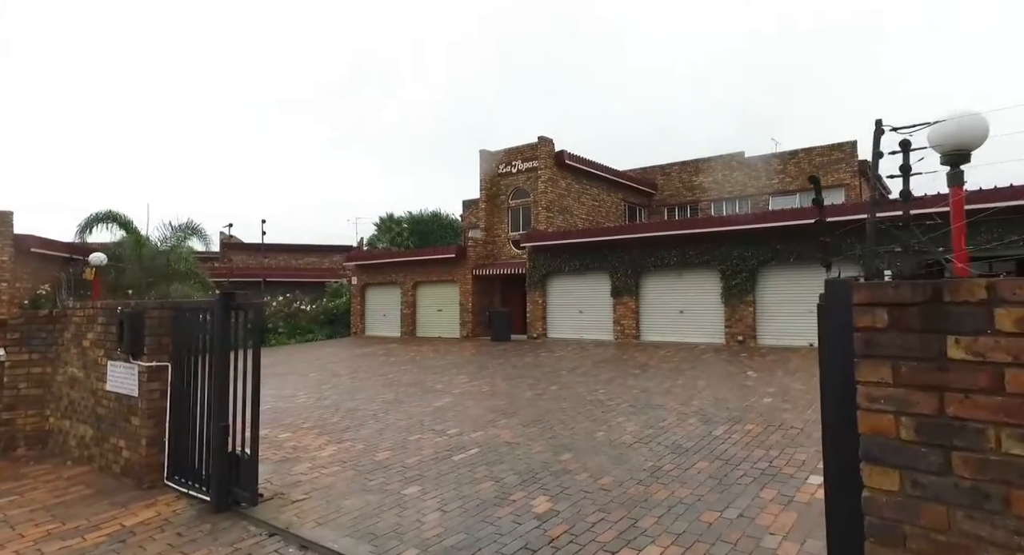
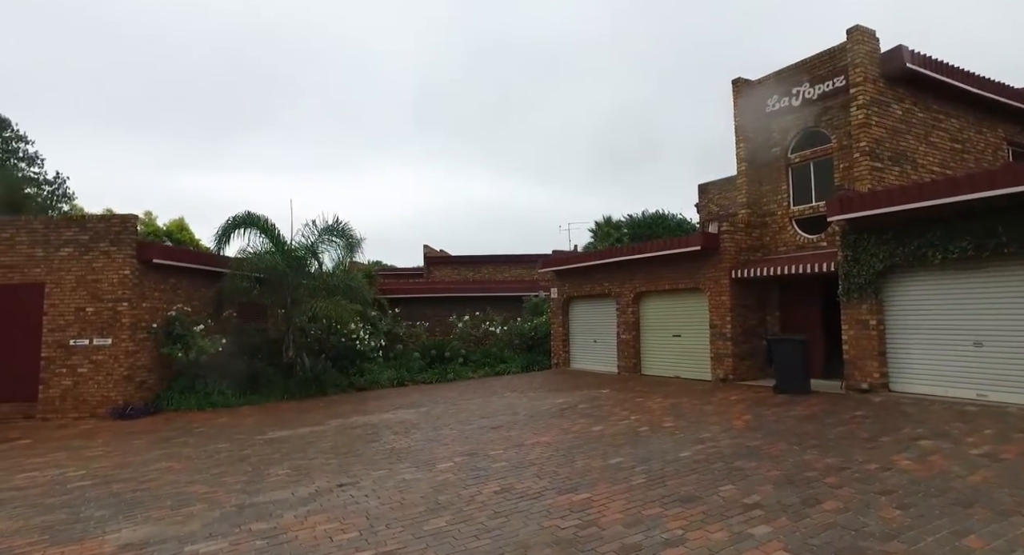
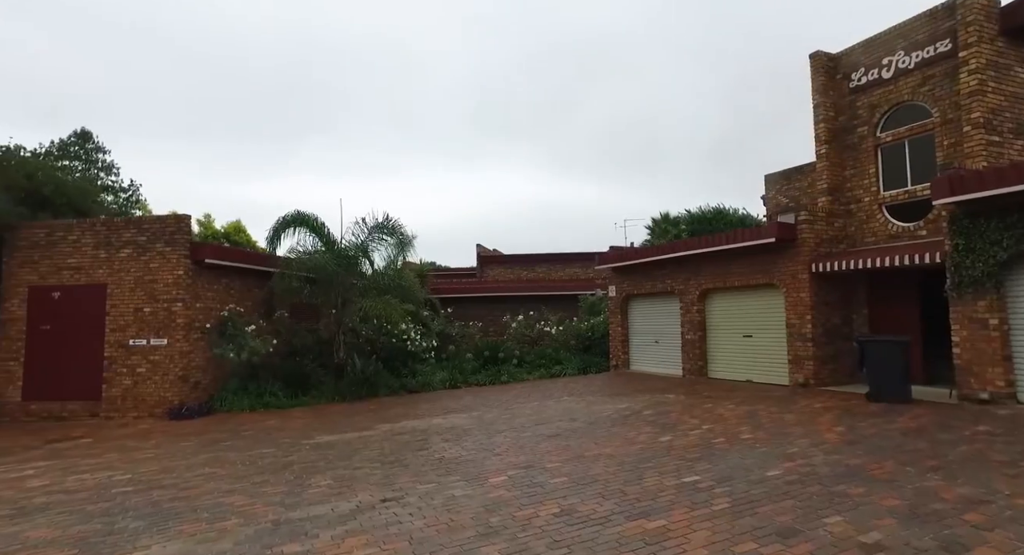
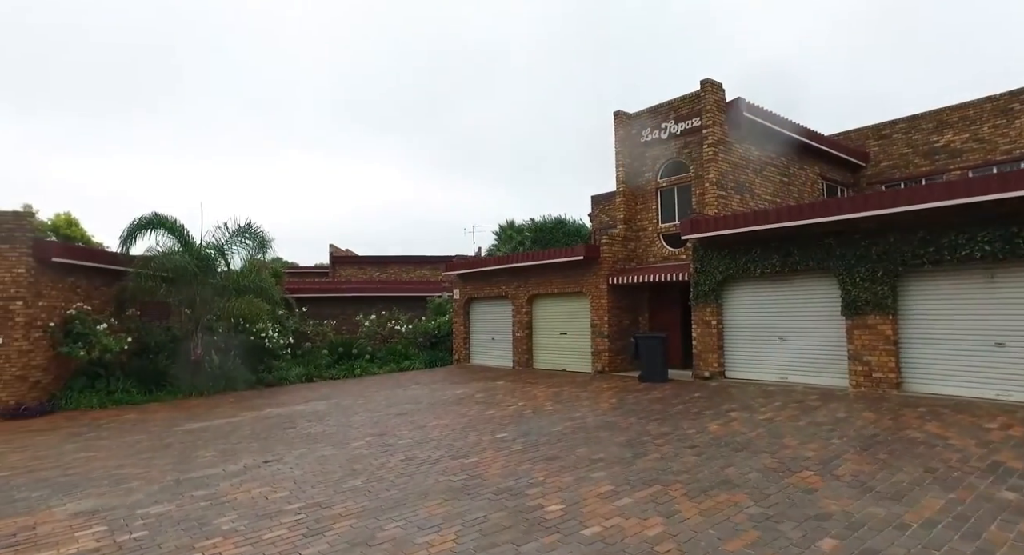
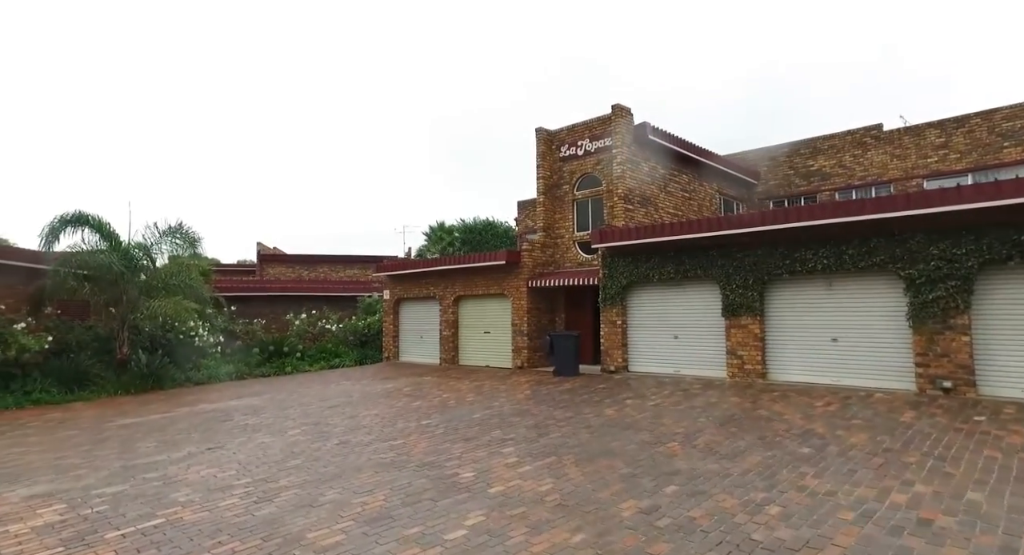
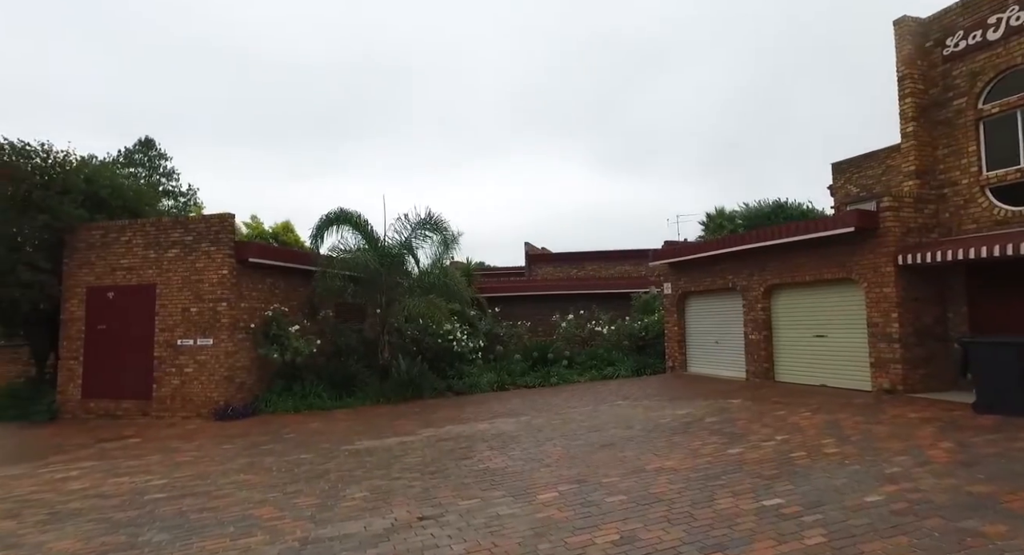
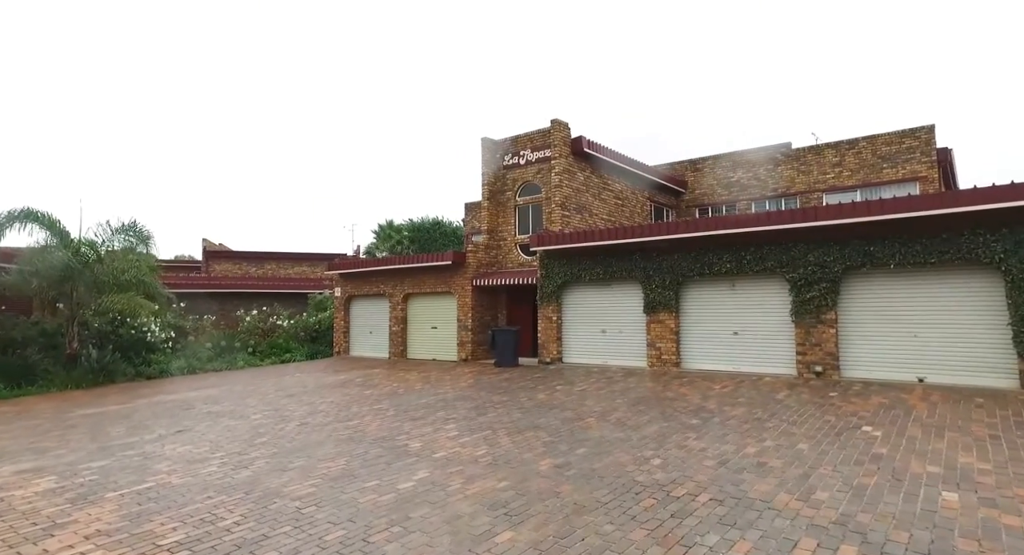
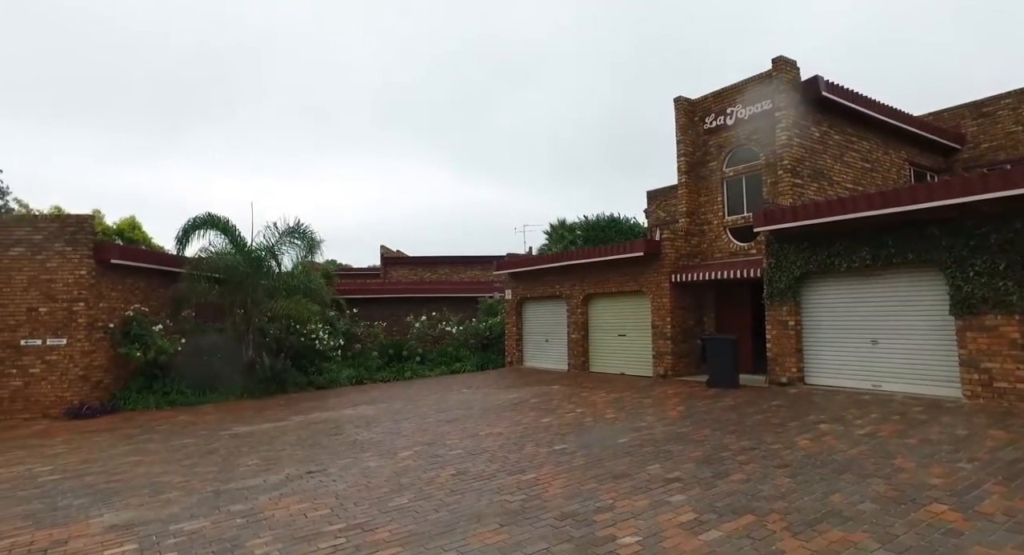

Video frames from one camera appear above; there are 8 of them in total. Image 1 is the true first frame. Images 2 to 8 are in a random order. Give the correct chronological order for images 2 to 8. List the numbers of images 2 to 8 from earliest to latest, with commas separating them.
7, 5, 4, 8, 2, 3, 6
